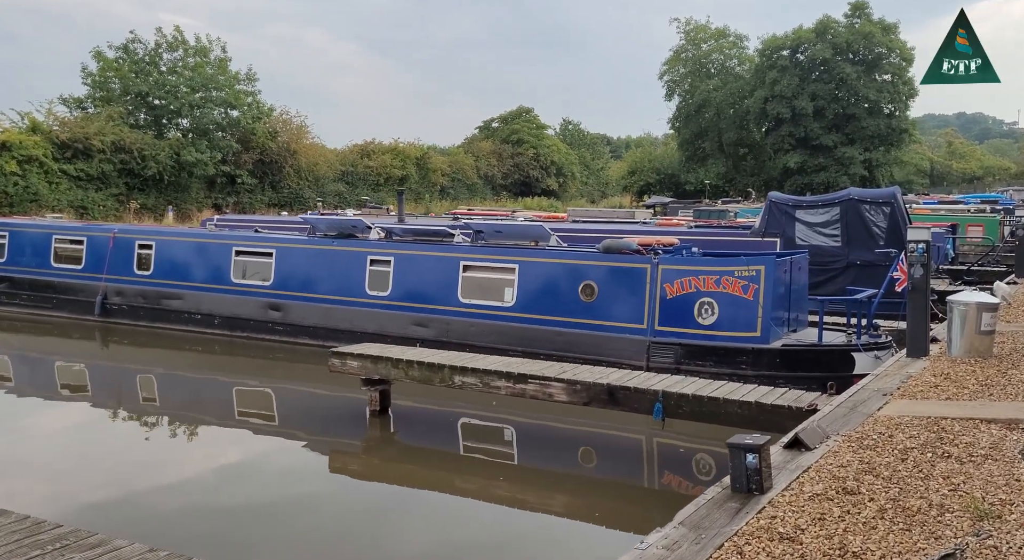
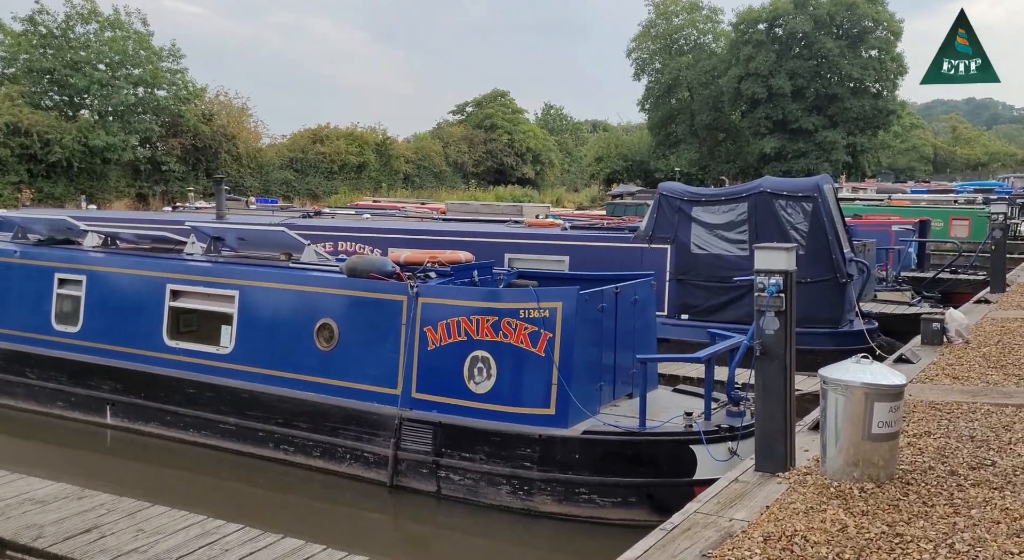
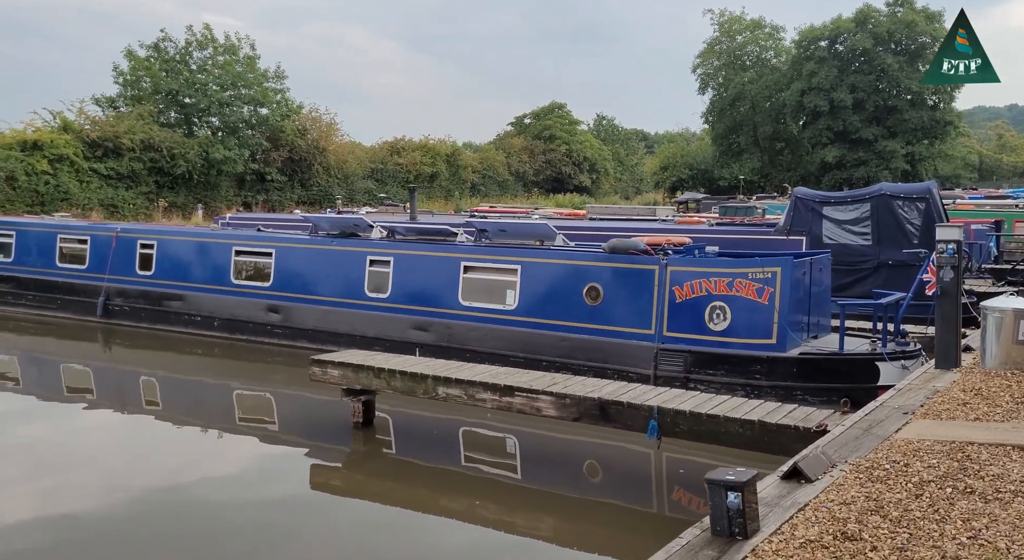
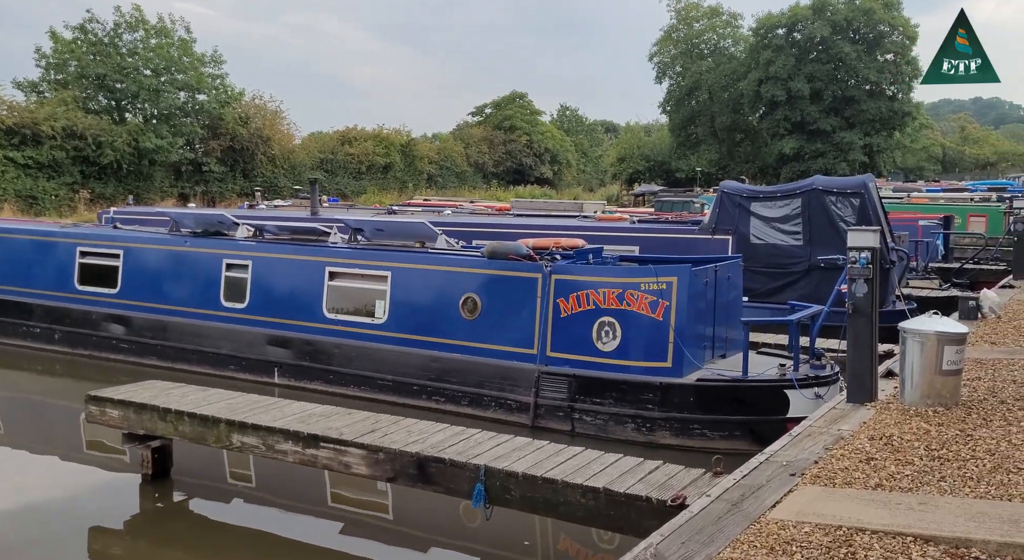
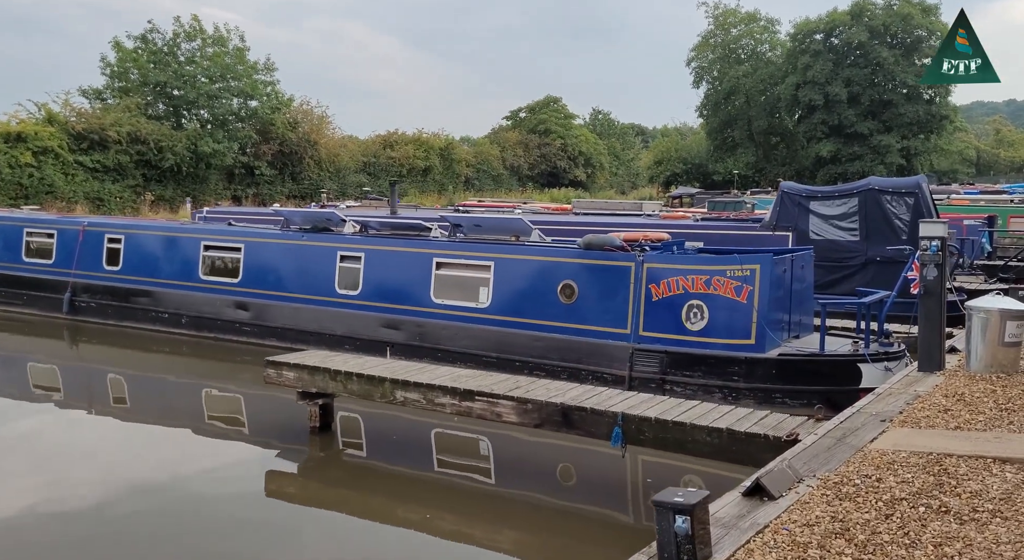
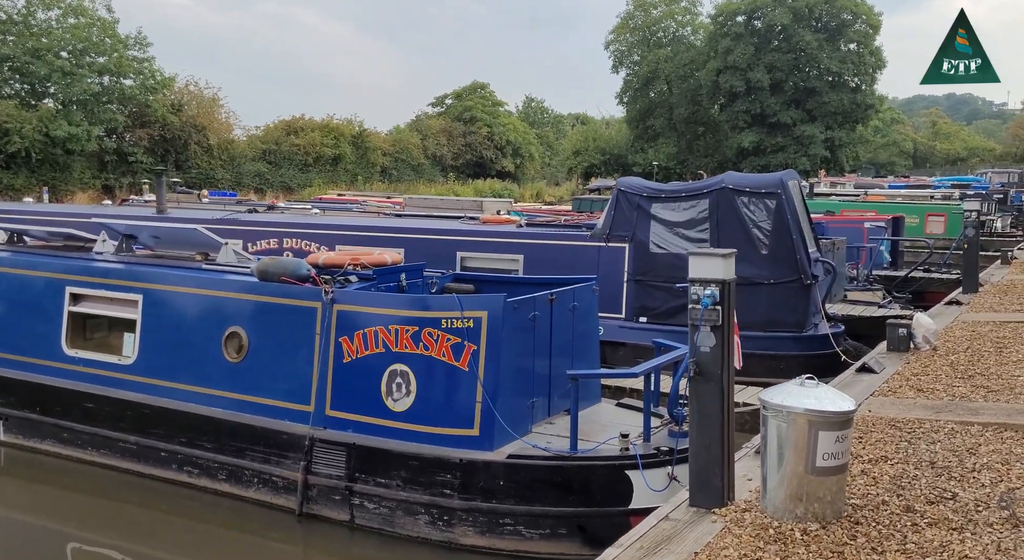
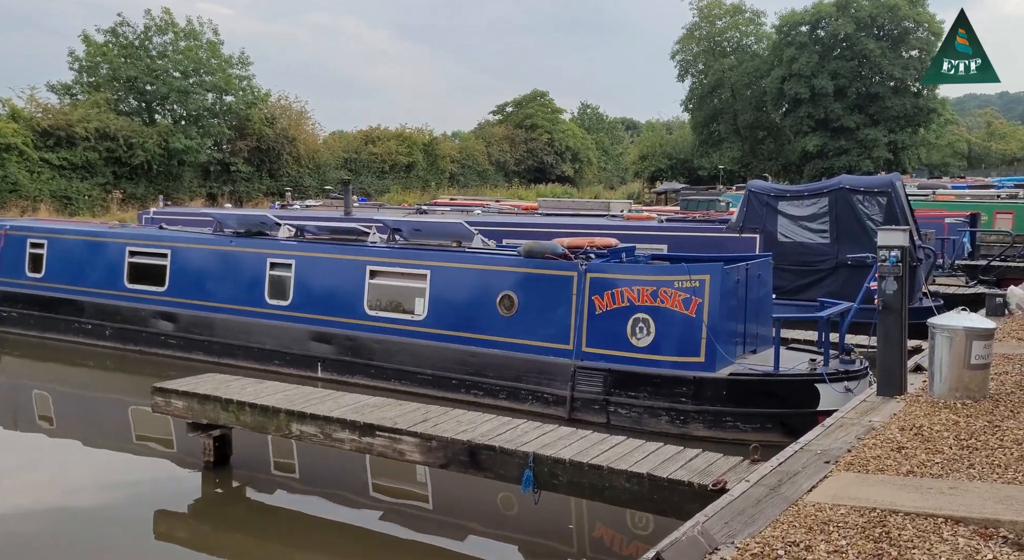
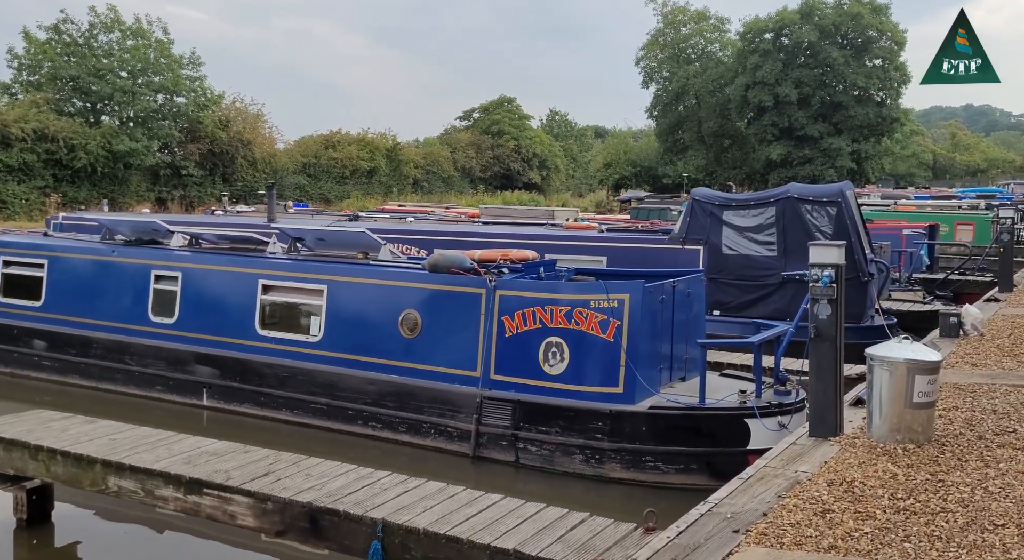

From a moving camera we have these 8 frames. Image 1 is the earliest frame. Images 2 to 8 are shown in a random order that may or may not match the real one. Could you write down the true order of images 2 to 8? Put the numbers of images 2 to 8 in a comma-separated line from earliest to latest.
3, 5, 7, 4, 8, 2, 6
